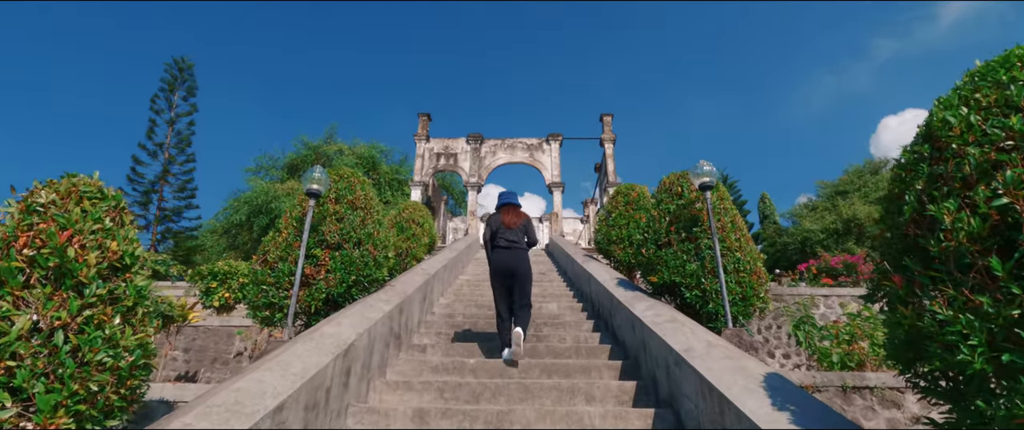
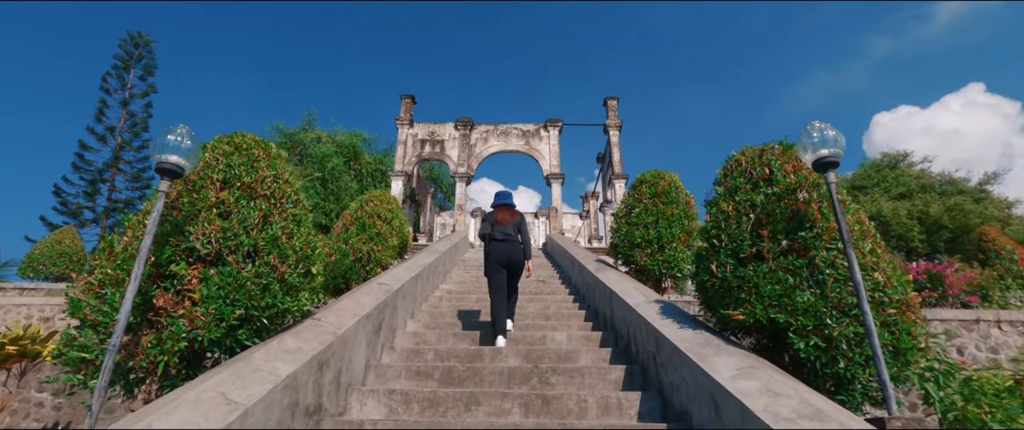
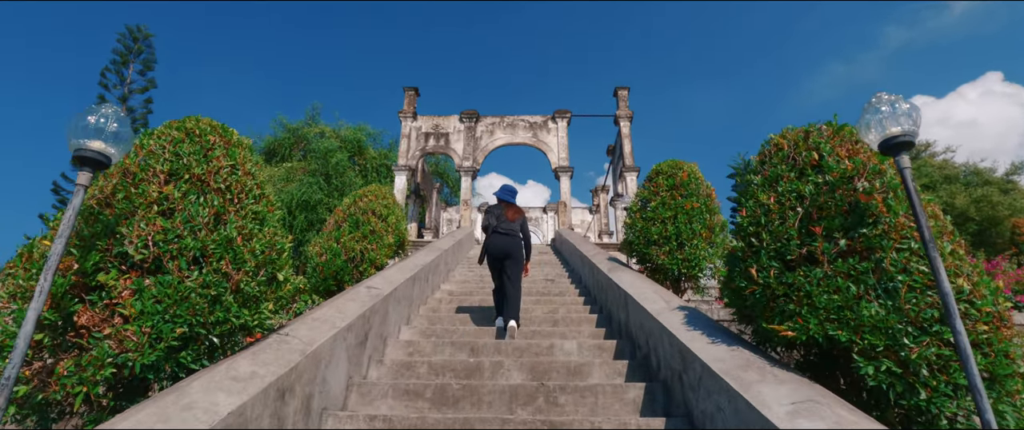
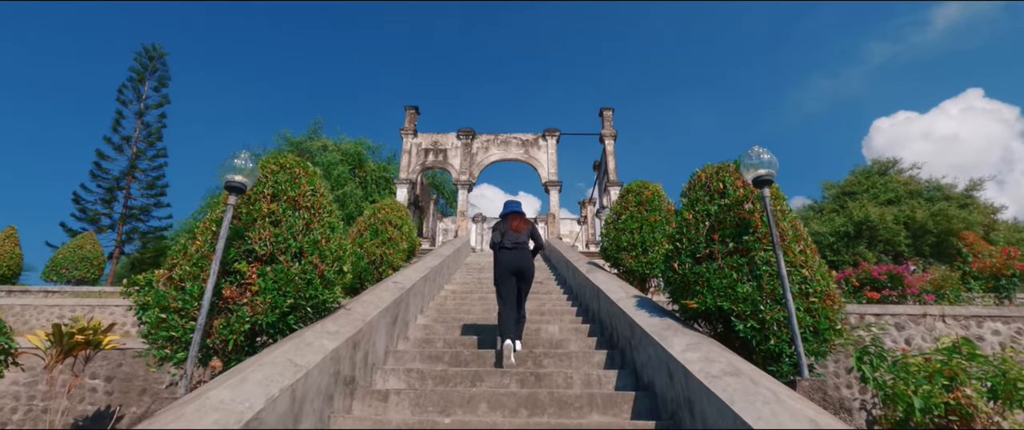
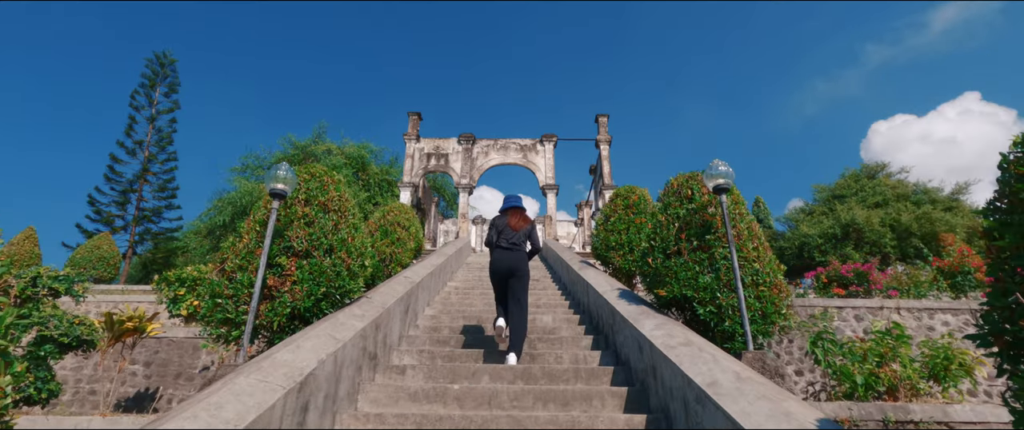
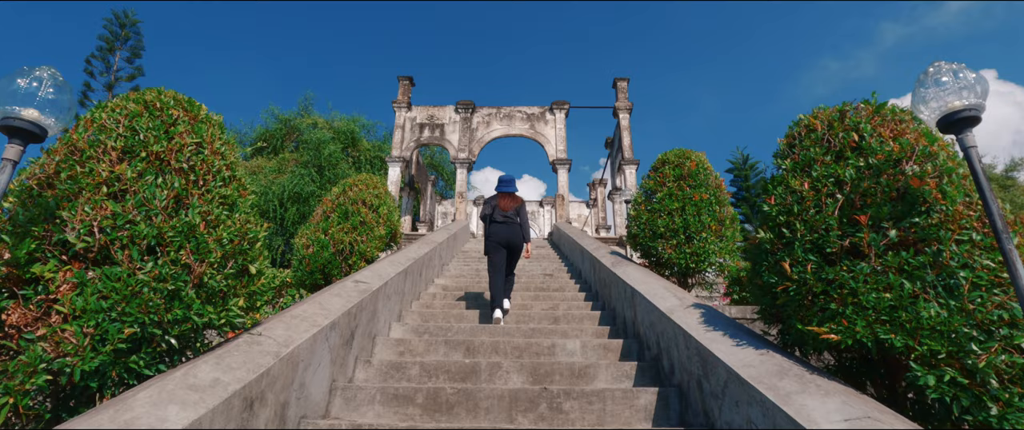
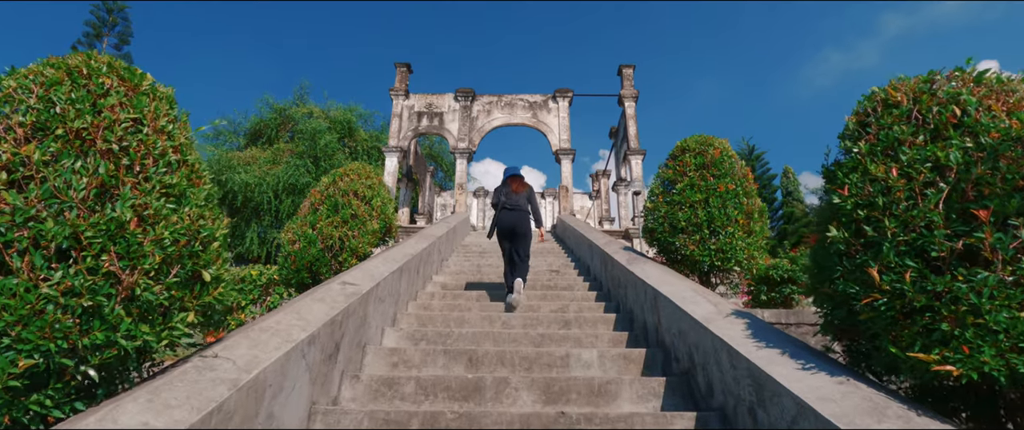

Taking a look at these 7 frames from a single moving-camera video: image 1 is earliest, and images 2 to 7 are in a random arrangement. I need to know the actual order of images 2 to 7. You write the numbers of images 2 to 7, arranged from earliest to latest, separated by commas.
5, 4, 2, 3, 6, 7
